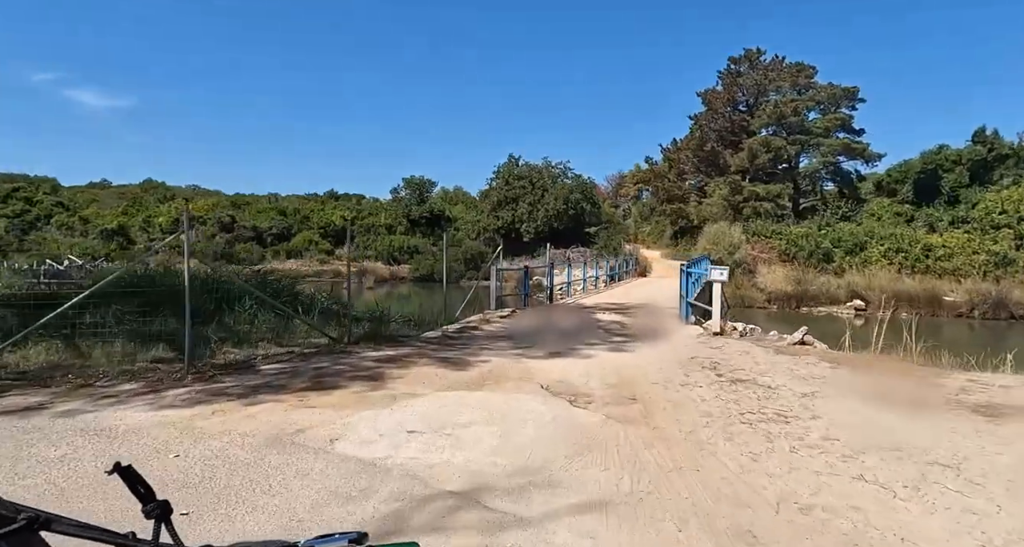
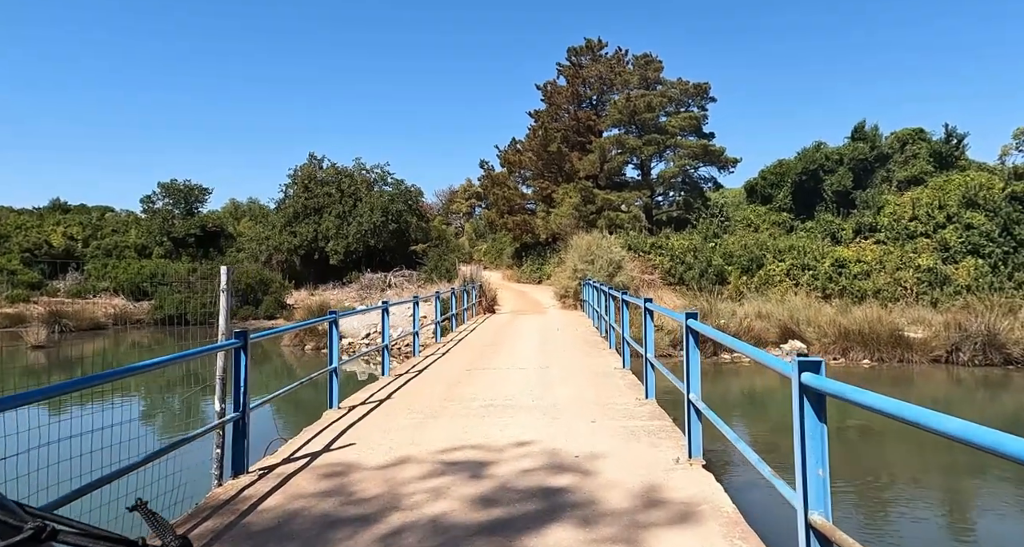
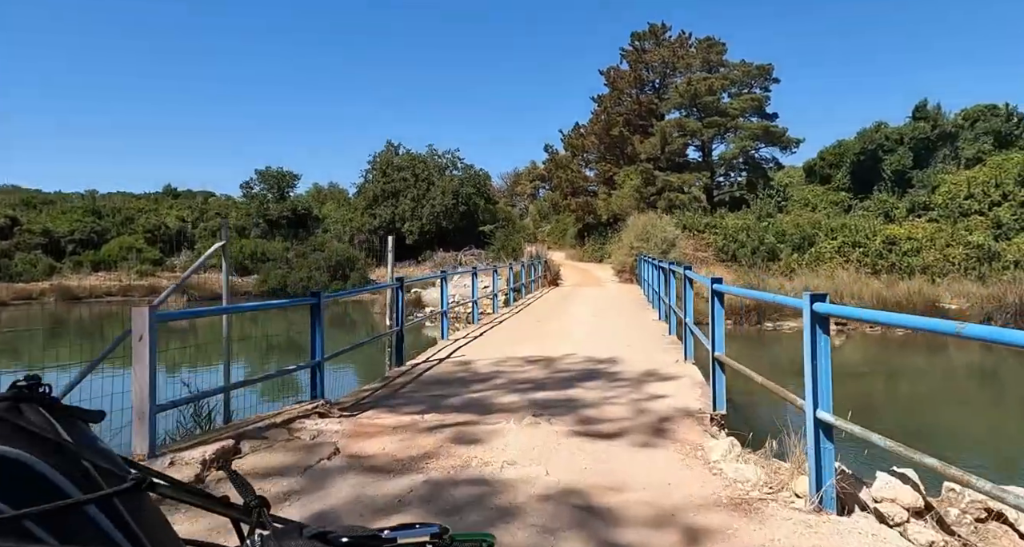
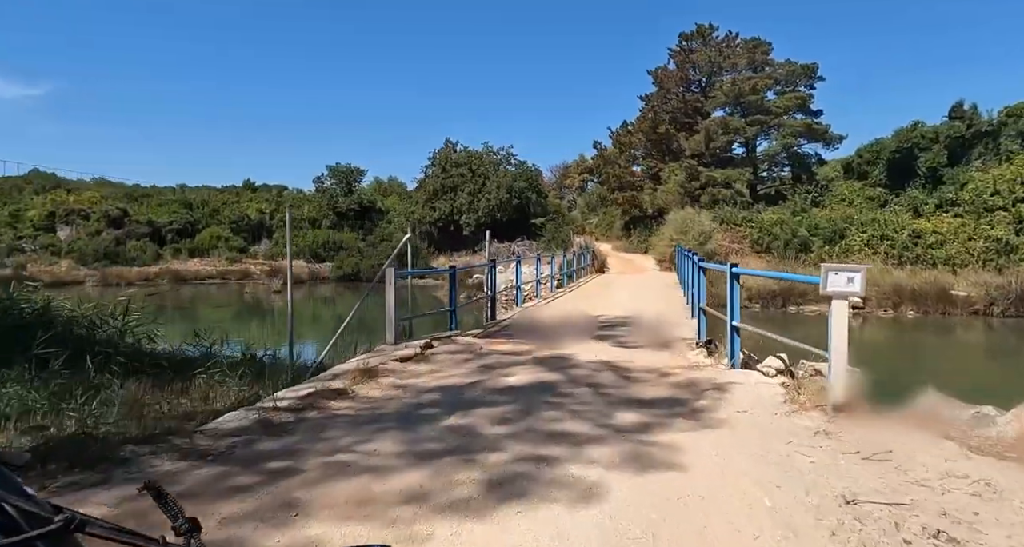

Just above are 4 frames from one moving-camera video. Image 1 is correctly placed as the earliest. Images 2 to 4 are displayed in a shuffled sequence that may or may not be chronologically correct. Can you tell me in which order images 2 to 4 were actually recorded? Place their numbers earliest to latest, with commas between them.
4, 3, 2
